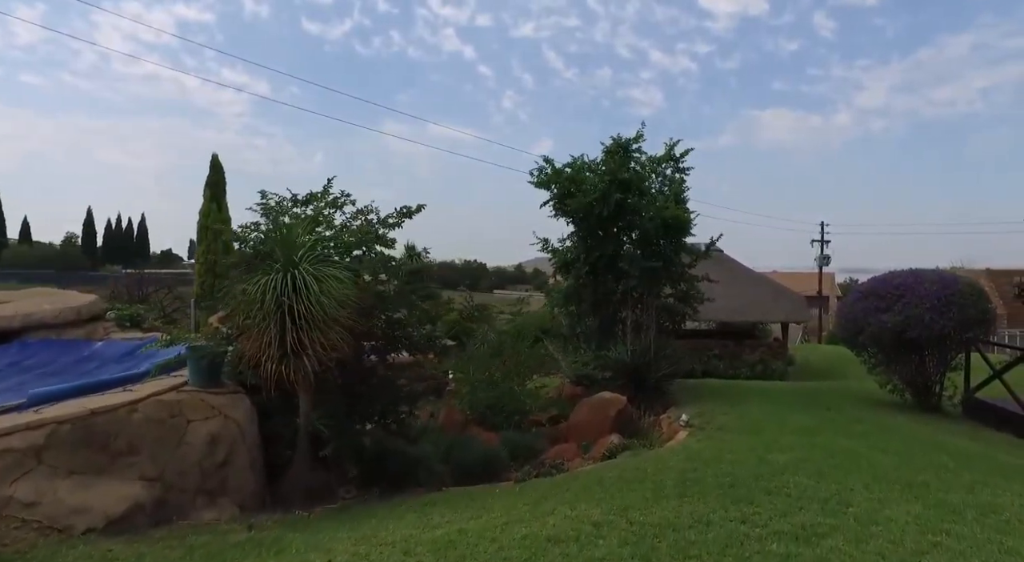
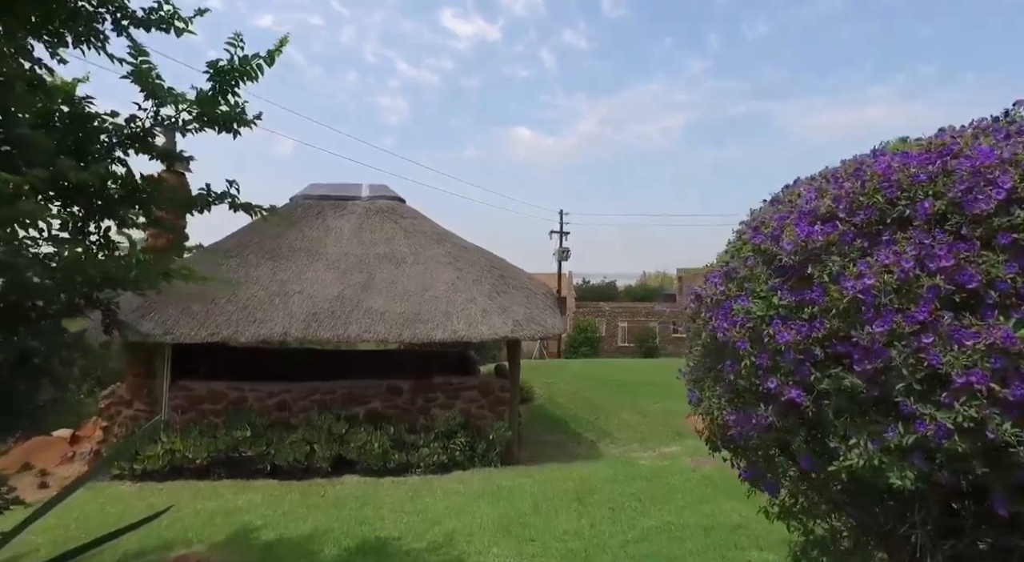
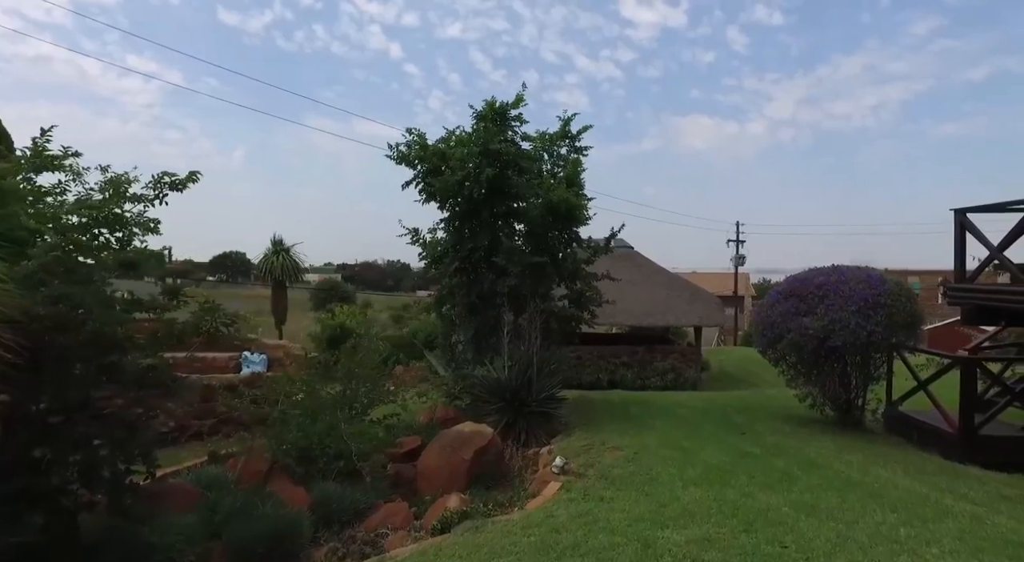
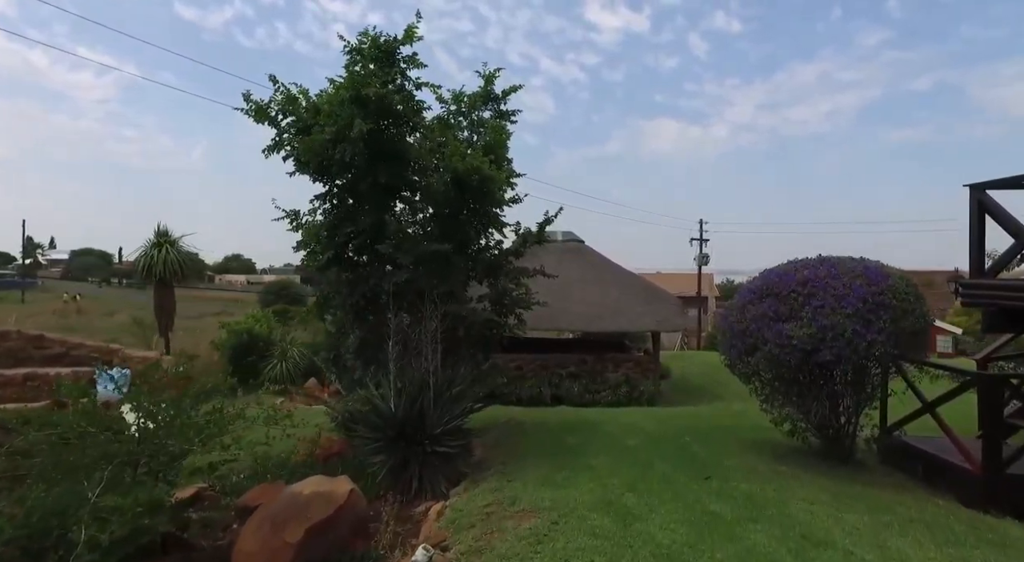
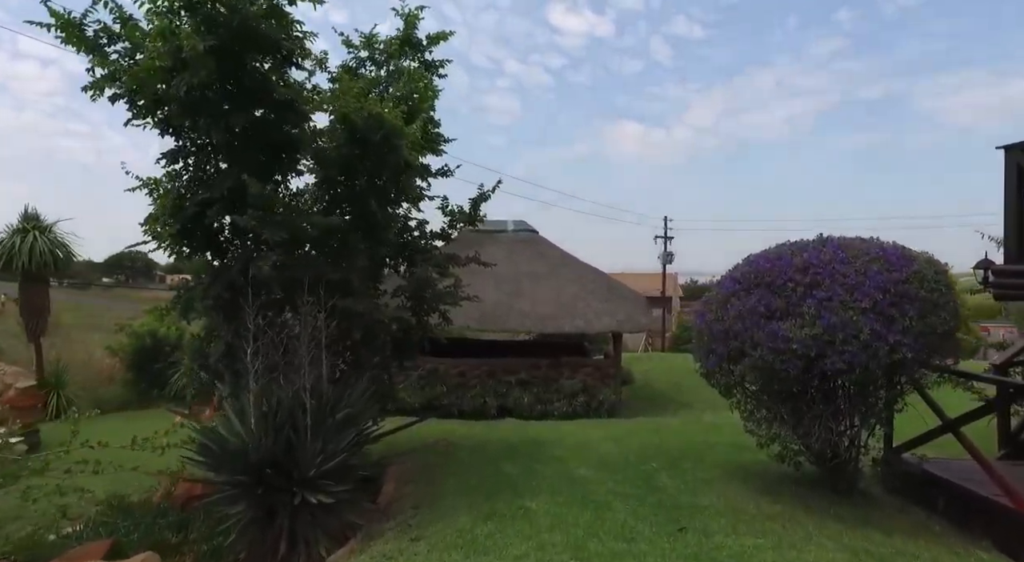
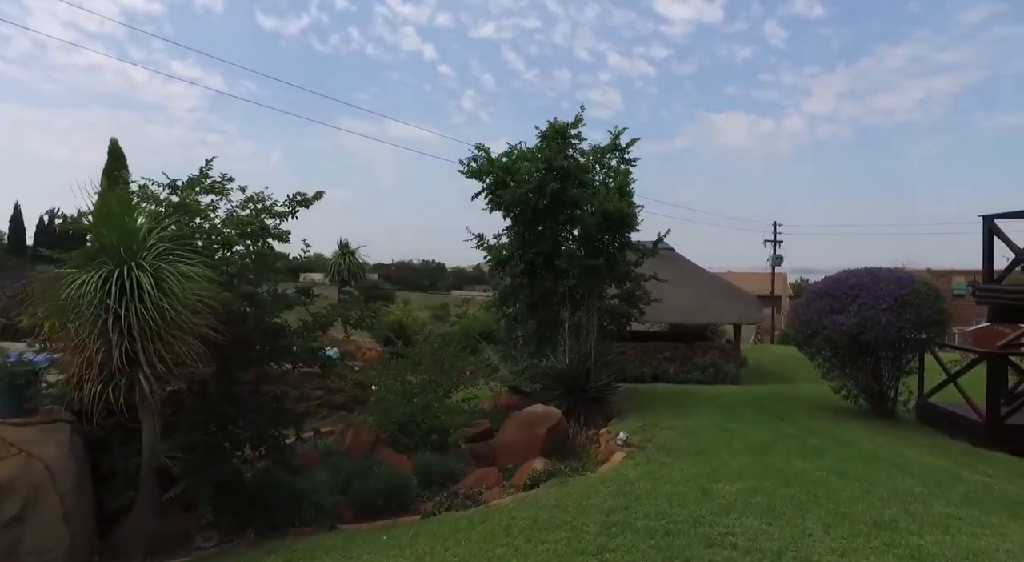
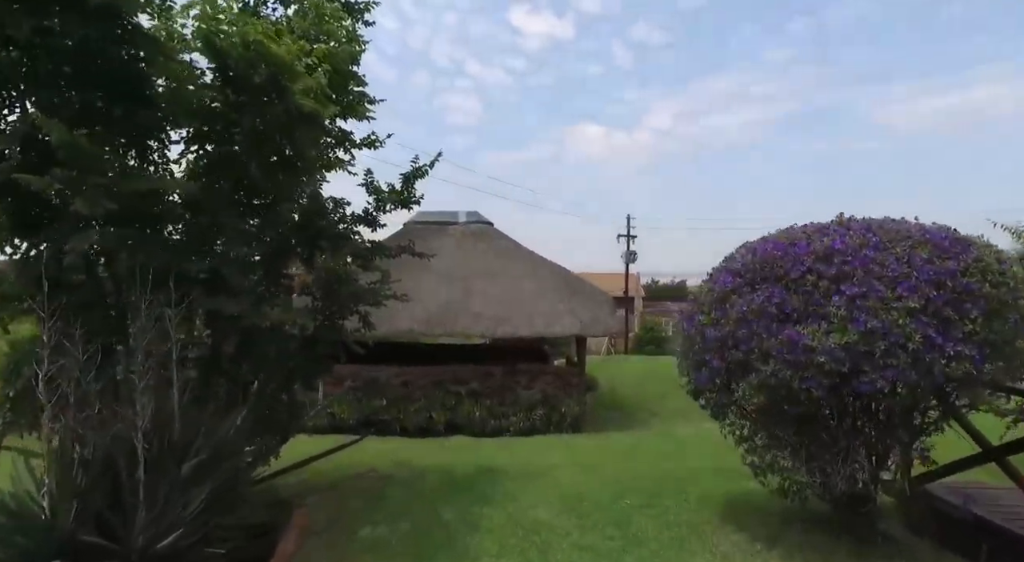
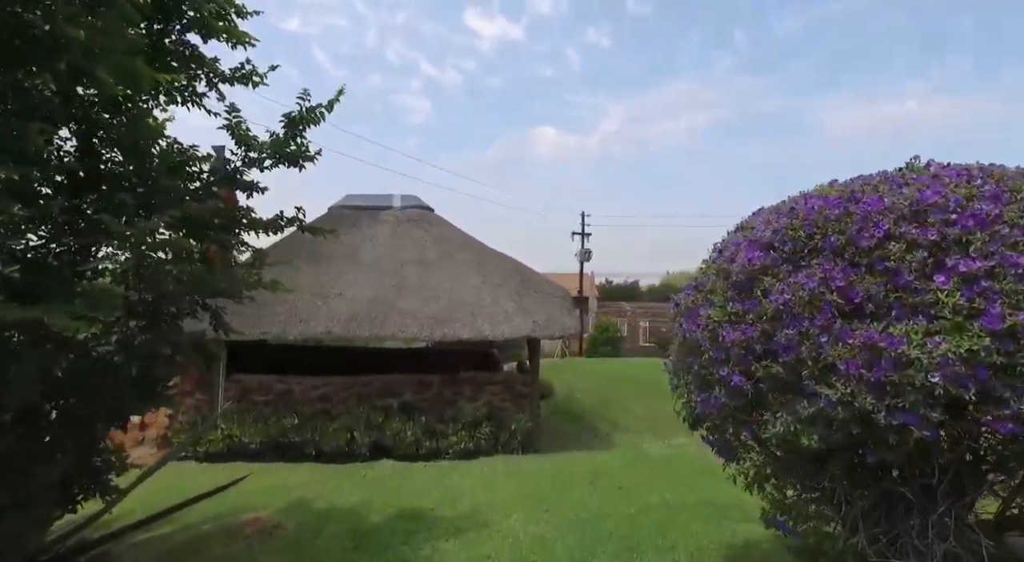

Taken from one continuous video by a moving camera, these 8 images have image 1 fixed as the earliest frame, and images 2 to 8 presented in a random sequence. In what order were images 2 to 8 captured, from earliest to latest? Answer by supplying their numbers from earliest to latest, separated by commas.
6, 3, 4, 5, 7, 8, 2
